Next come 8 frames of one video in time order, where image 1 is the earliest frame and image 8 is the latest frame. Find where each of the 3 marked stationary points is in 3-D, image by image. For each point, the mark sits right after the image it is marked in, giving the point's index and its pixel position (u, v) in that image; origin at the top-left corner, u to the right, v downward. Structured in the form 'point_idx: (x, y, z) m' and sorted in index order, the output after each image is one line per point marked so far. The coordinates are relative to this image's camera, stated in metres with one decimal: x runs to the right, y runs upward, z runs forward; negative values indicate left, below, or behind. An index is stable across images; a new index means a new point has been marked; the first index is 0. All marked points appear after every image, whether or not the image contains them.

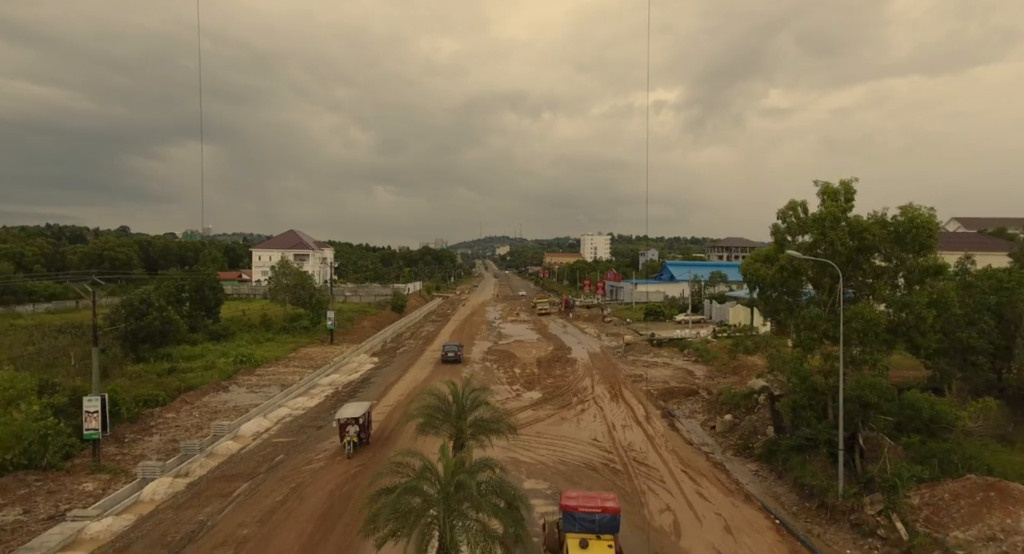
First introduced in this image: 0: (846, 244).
0: (+9.9, +1.0, +15.9) m
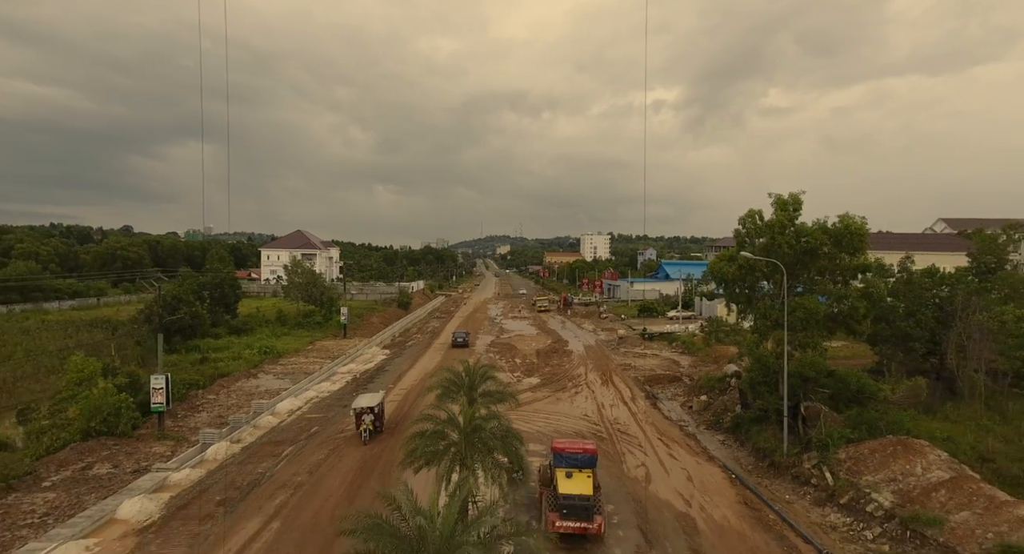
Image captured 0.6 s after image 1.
0: (+10.0, +1.1, +19.0) m
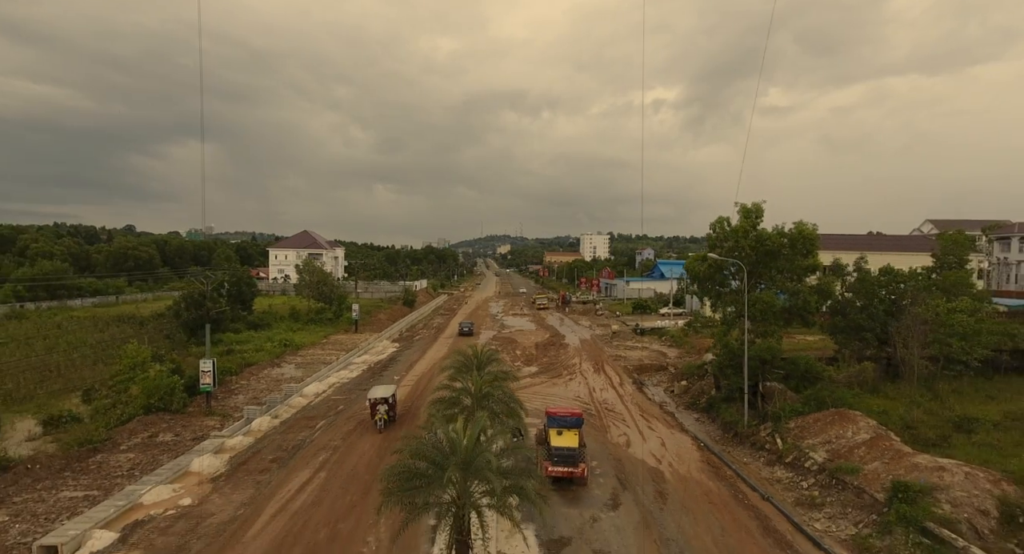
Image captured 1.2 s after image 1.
0: (+10.0, +1.2, +22.0) m
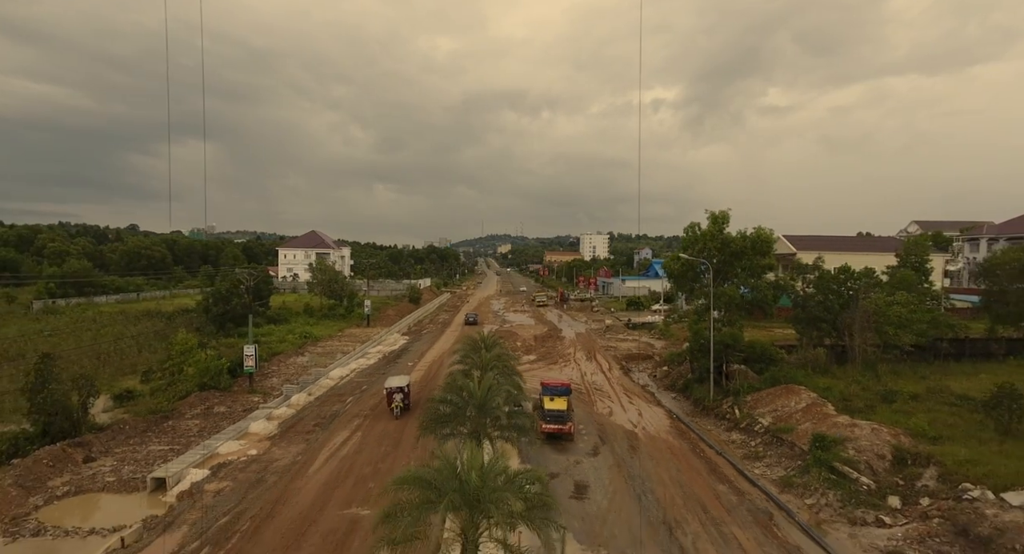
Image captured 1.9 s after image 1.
0: (+10.1, +1.3, +25.7) m
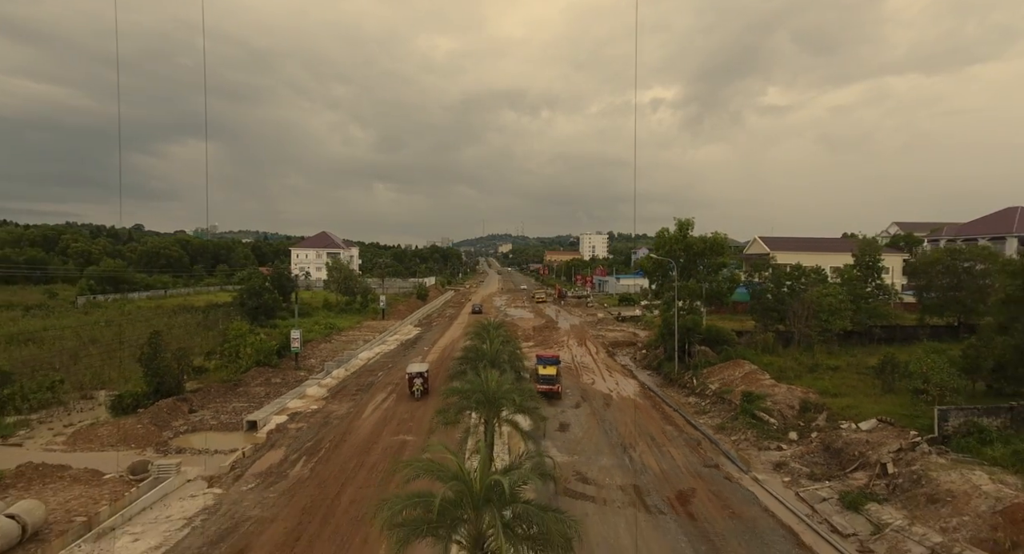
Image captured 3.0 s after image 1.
0: (+10.1, +1.5, +31.2) m
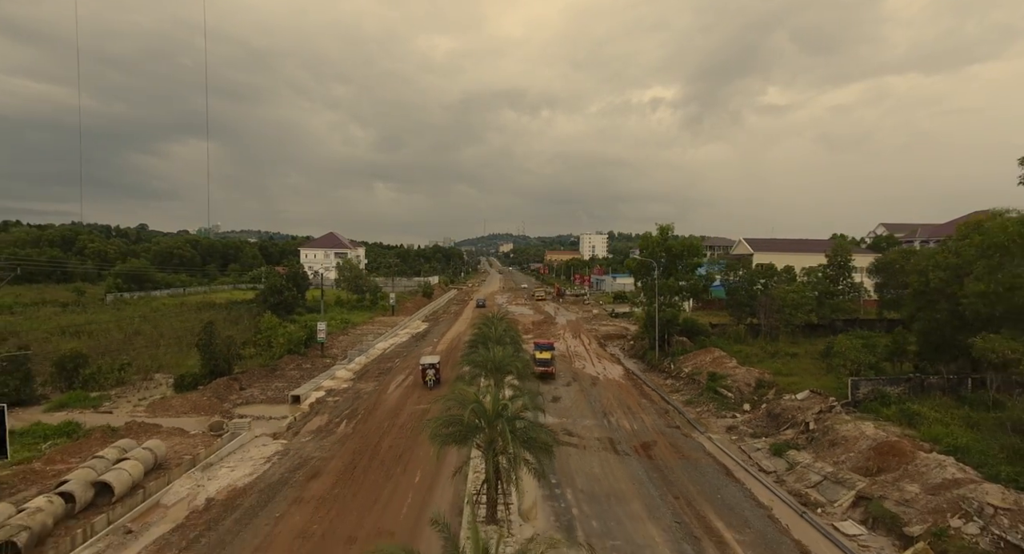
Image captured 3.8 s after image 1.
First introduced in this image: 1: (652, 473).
0: (+10.2, +1.6, +35.3) m
1: (+4.2, -5.9, +16.0) m
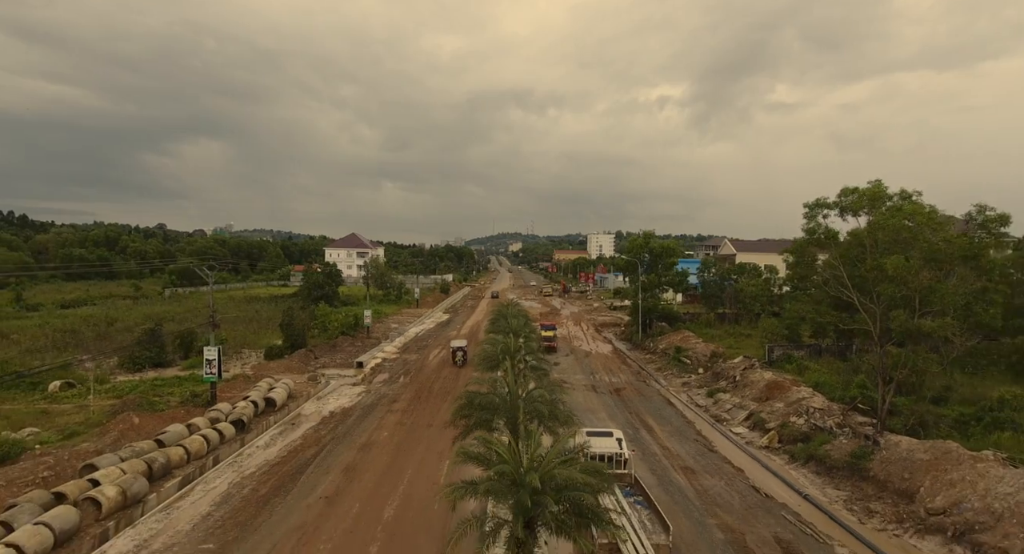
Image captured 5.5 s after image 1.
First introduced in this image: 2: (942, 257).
0: (+11.1, +2.0, +43.2) m
1: (+4.8, -5.7, +23.9) m
2: (+11.8, +0.6, +14.6) m
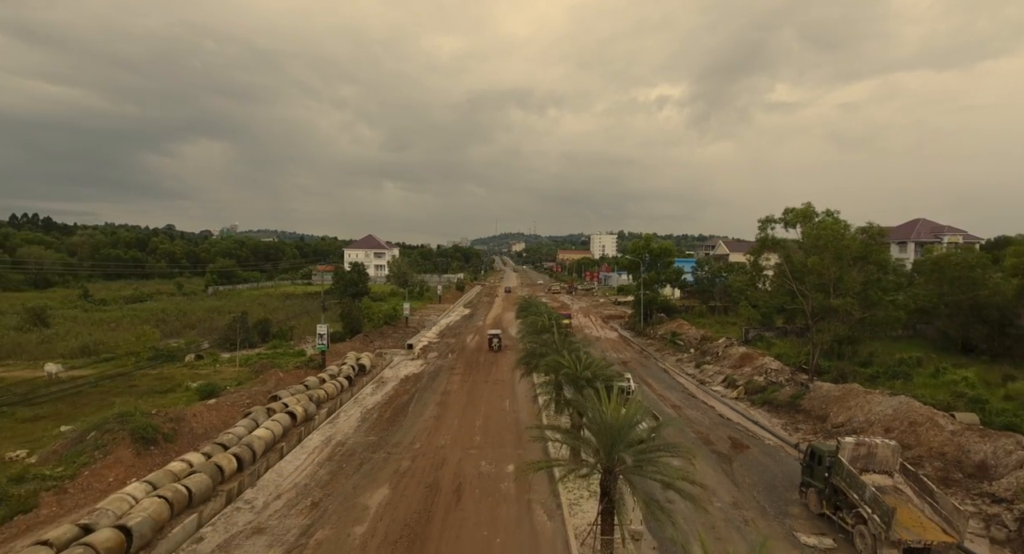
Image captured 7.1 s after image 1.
0: (+12.9, +2.2, +50.0) m
1: (+6.5, -5.4, +30.8) m
2: (+13.6, +0.8, +21.4) m
